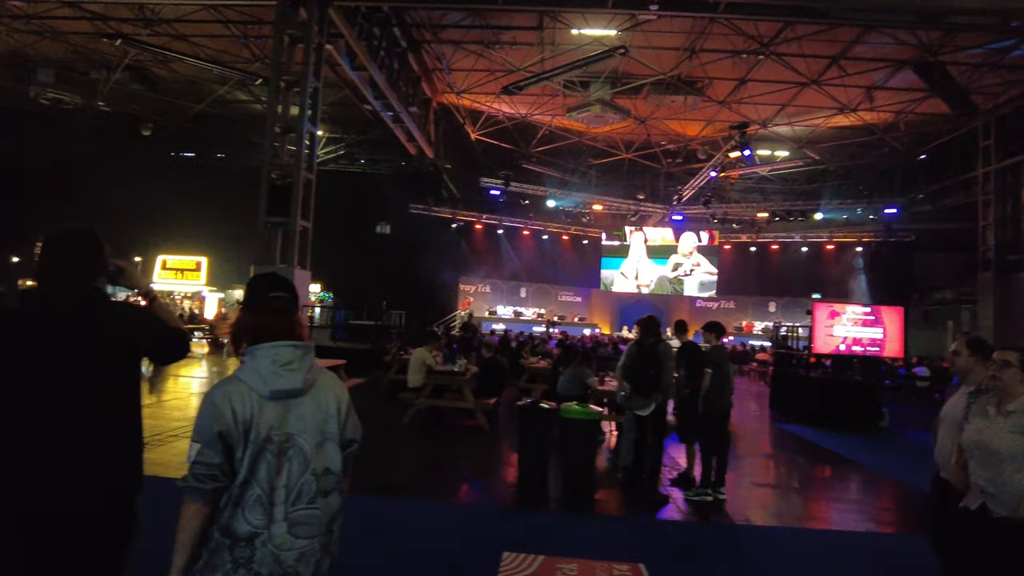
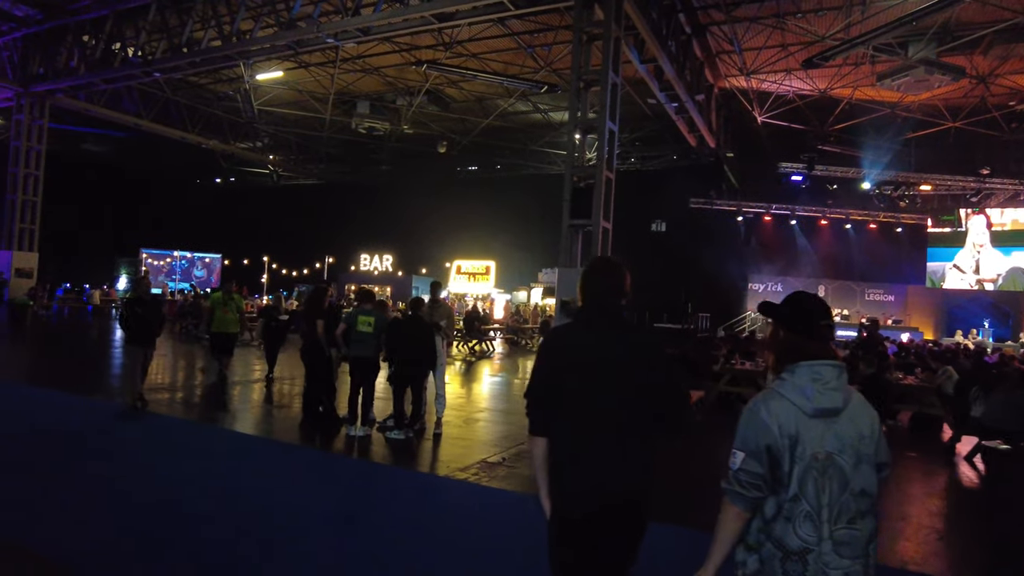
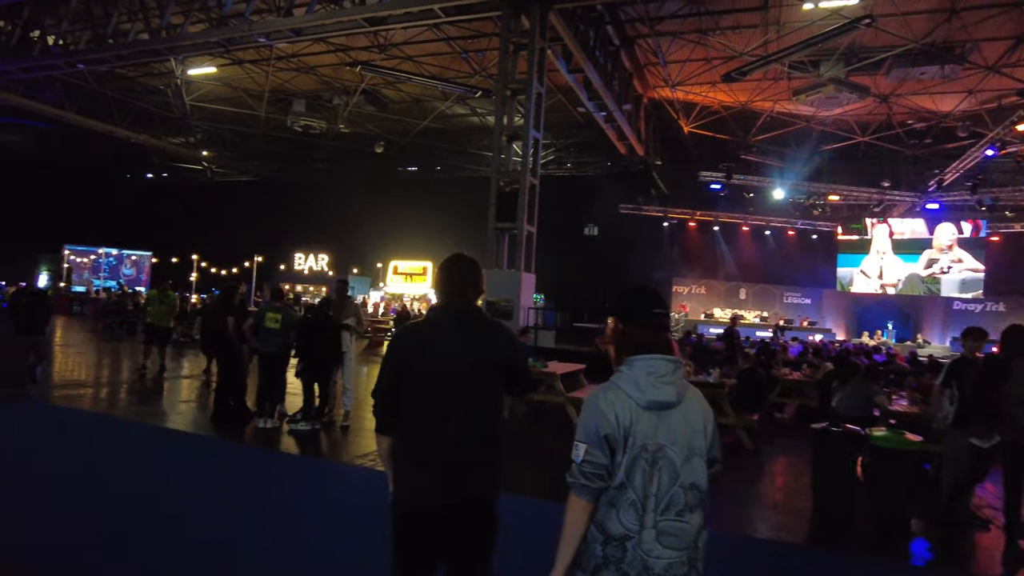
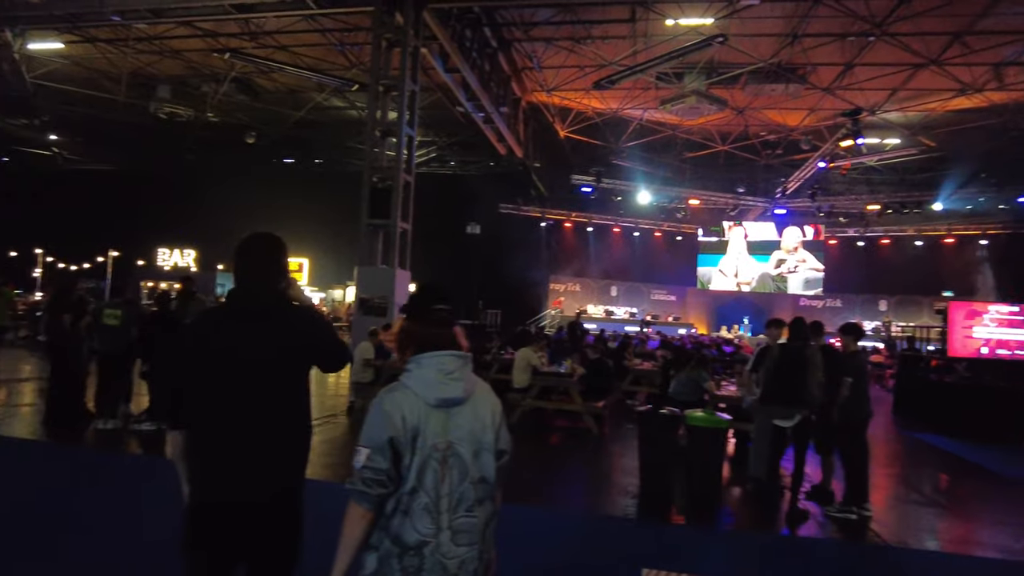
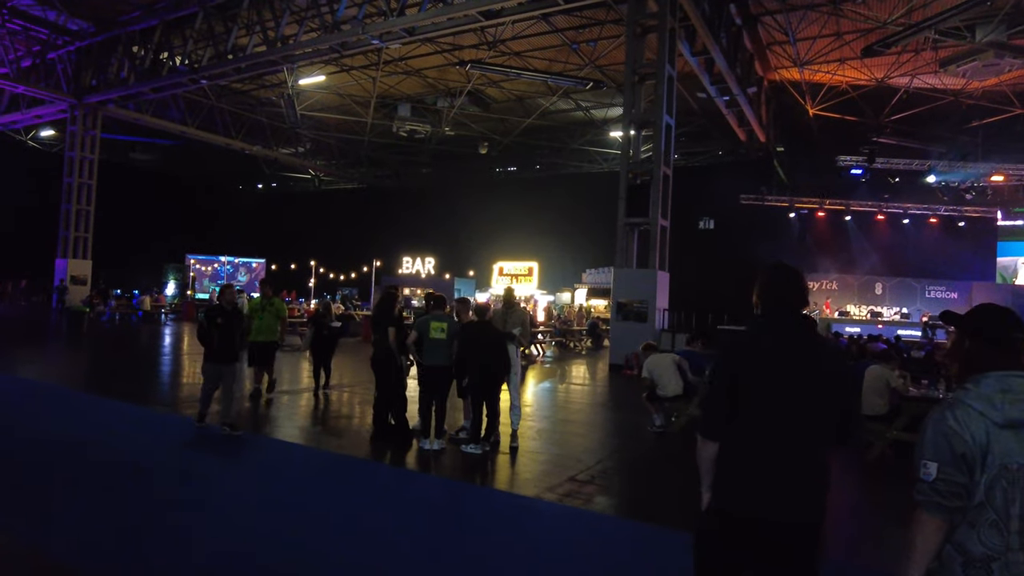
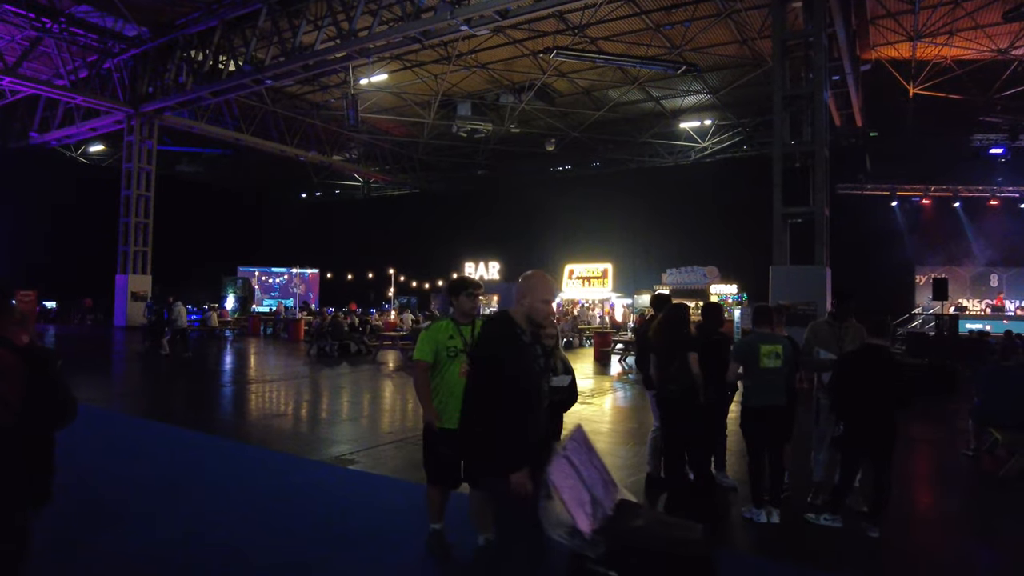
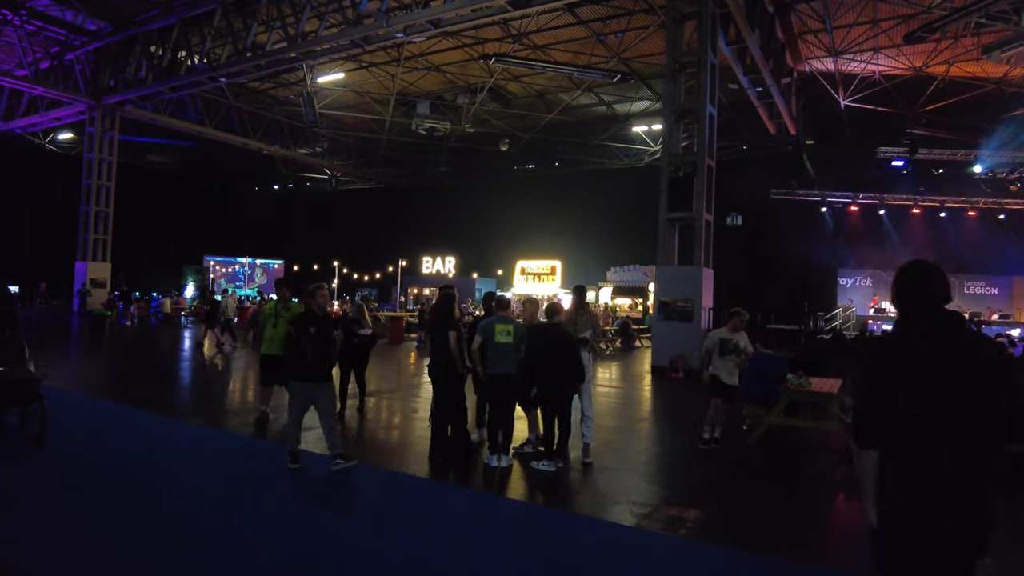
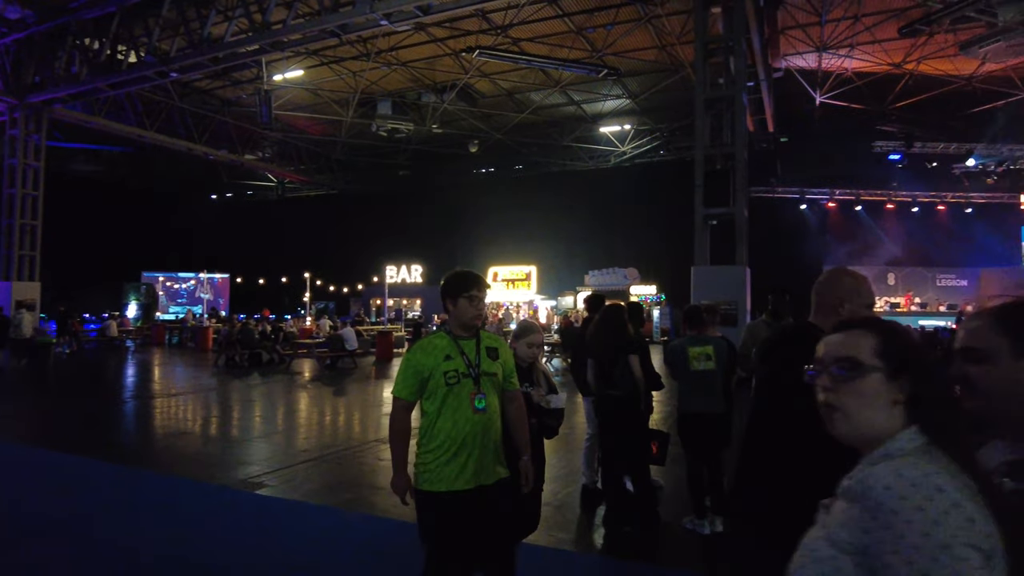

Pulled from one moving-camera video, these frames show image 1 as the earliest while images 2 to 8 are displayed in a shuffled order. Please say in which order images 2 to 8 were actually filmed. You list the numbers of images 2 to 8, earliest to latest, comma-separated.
4, 3, 2, 5, 7, 6, 8
